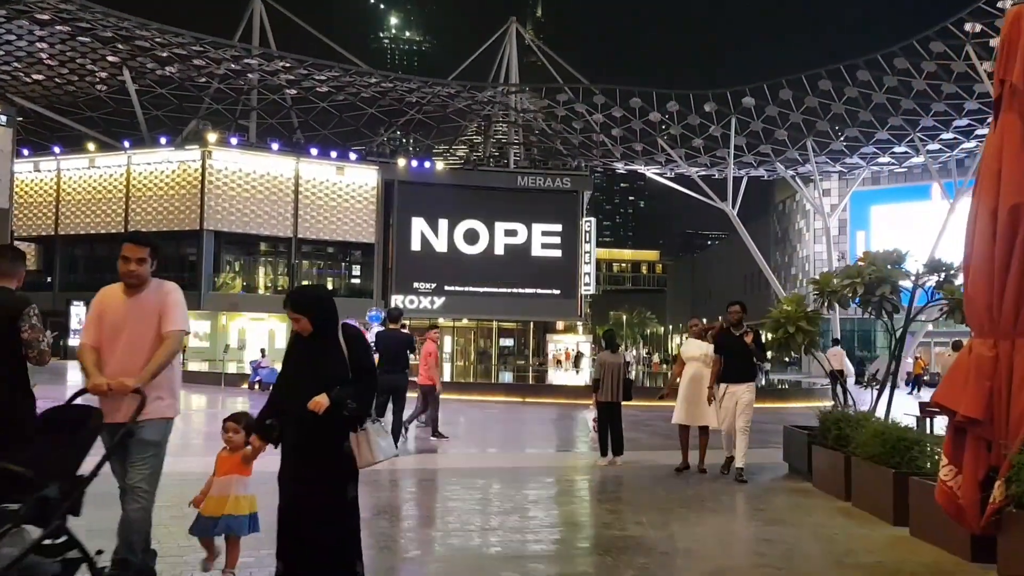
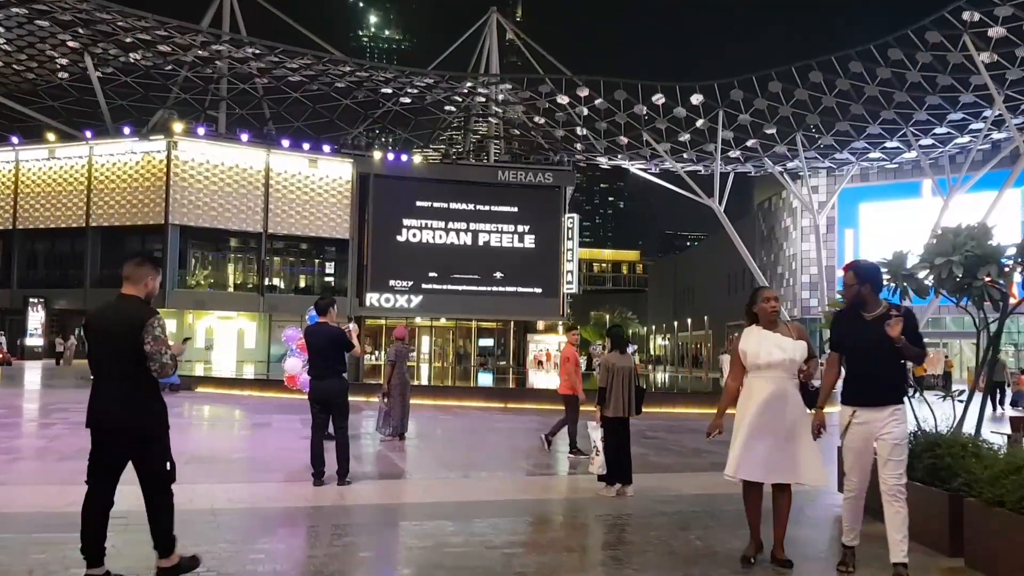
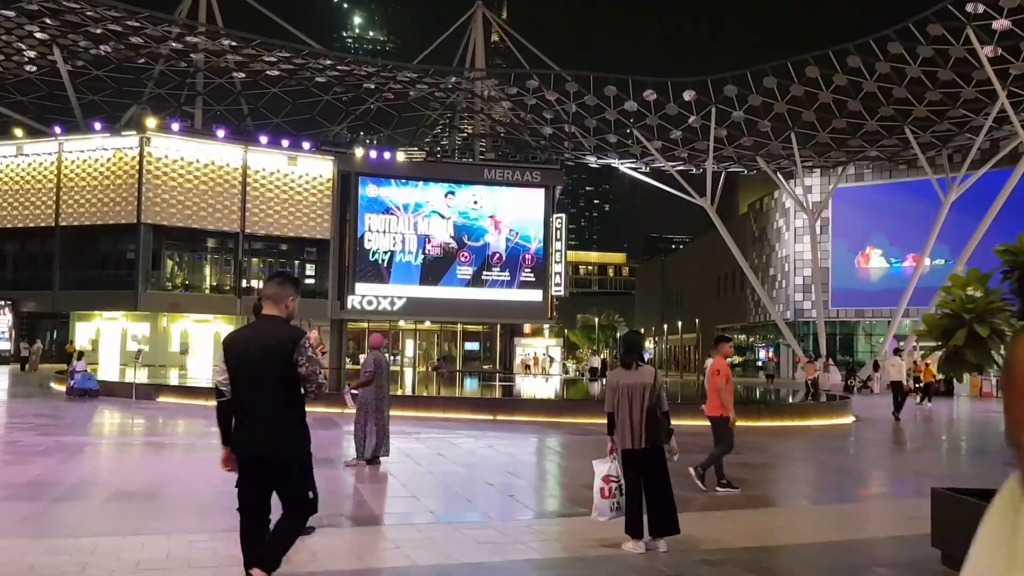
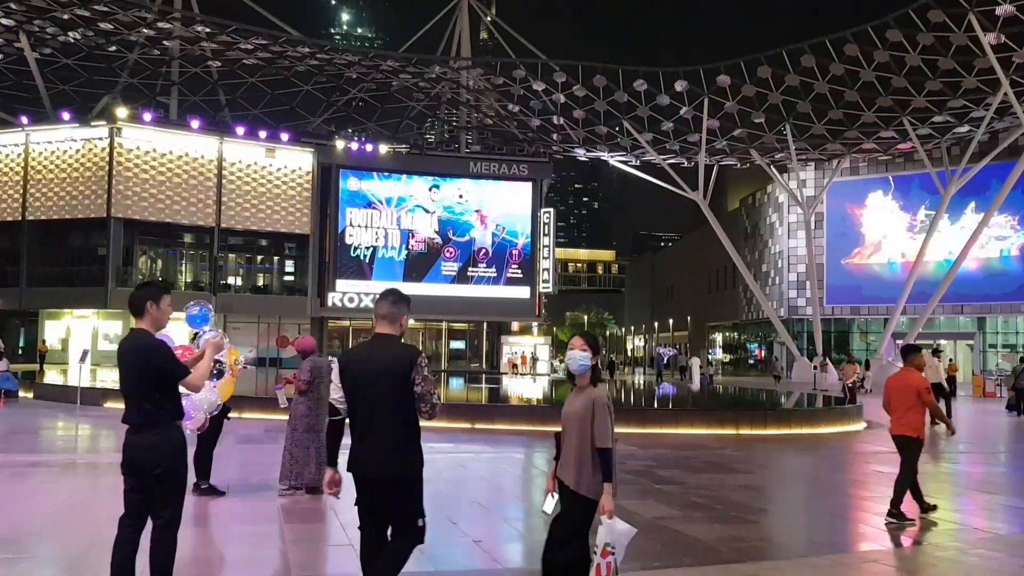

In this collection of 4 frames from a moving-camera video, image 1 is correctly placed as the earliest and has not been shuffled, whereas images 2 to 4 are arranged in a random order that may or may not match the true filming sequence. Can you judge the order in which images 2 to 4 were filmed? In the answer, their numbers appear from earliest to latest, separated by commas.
2, 3, 4
